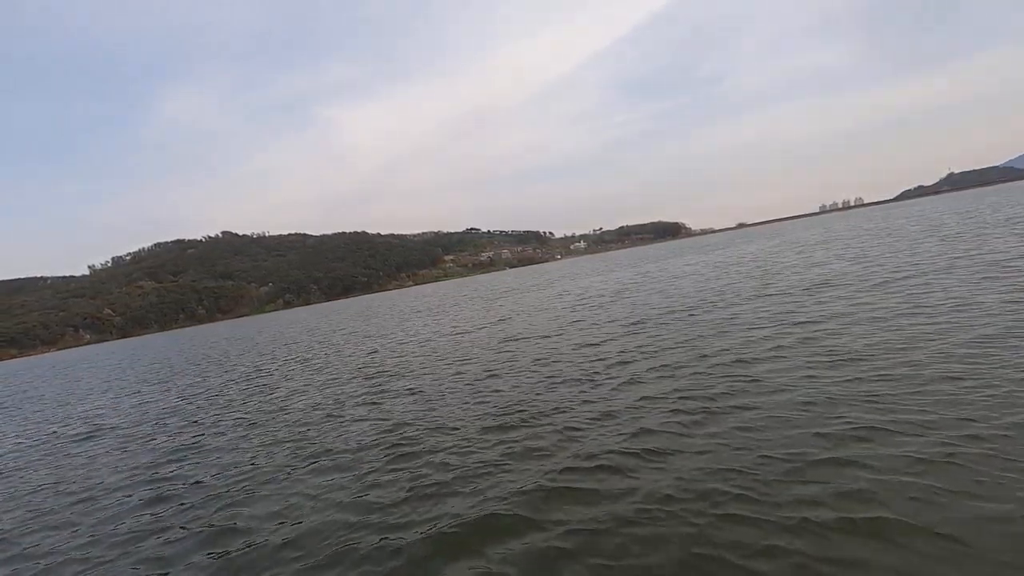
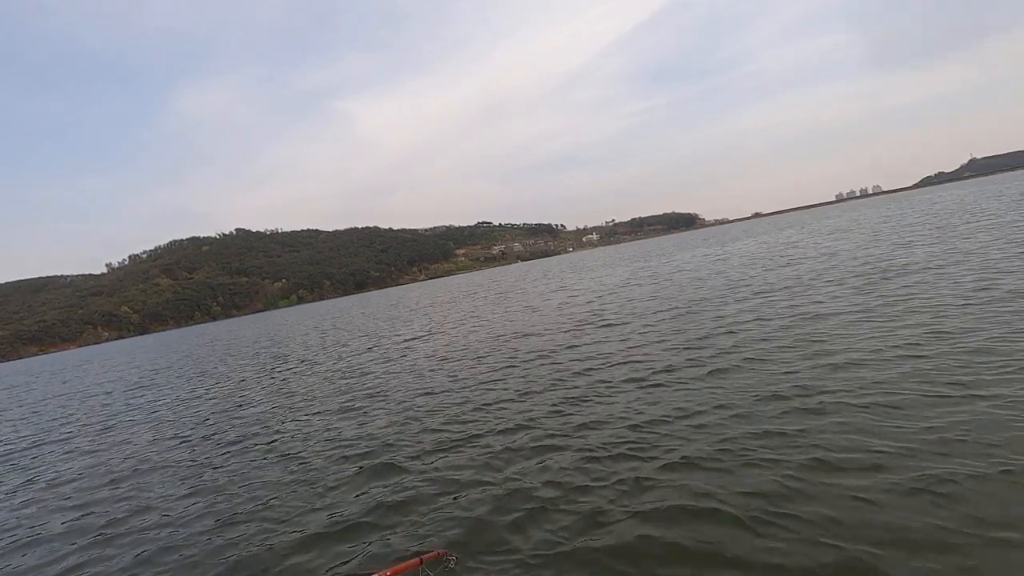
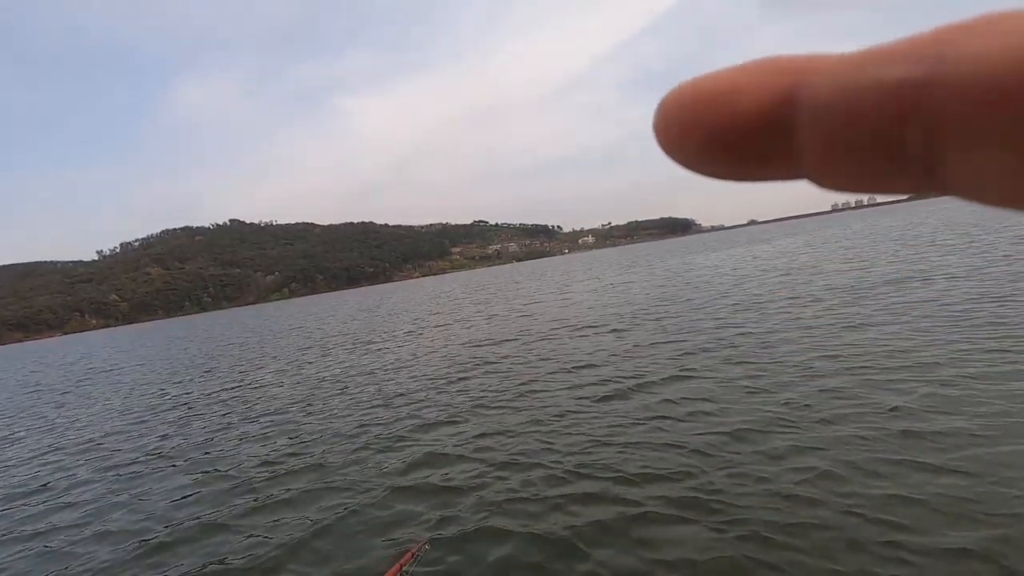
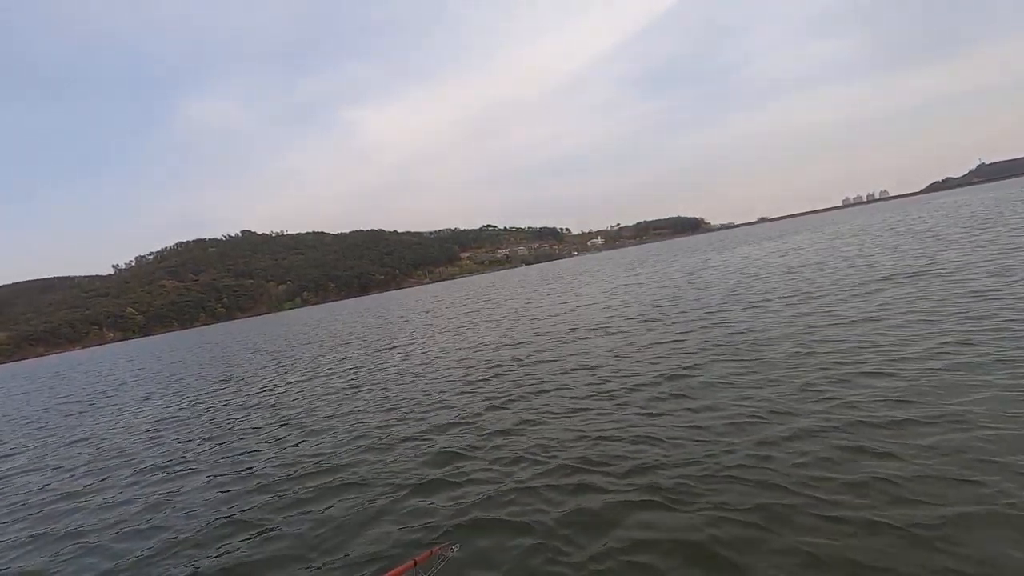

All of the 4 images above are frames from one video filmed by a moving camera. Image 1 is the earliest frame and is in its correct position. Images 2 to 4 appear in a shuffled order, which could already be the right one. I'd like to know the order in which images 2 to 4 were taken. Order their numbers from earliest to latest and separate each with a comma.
2, 4, 3
